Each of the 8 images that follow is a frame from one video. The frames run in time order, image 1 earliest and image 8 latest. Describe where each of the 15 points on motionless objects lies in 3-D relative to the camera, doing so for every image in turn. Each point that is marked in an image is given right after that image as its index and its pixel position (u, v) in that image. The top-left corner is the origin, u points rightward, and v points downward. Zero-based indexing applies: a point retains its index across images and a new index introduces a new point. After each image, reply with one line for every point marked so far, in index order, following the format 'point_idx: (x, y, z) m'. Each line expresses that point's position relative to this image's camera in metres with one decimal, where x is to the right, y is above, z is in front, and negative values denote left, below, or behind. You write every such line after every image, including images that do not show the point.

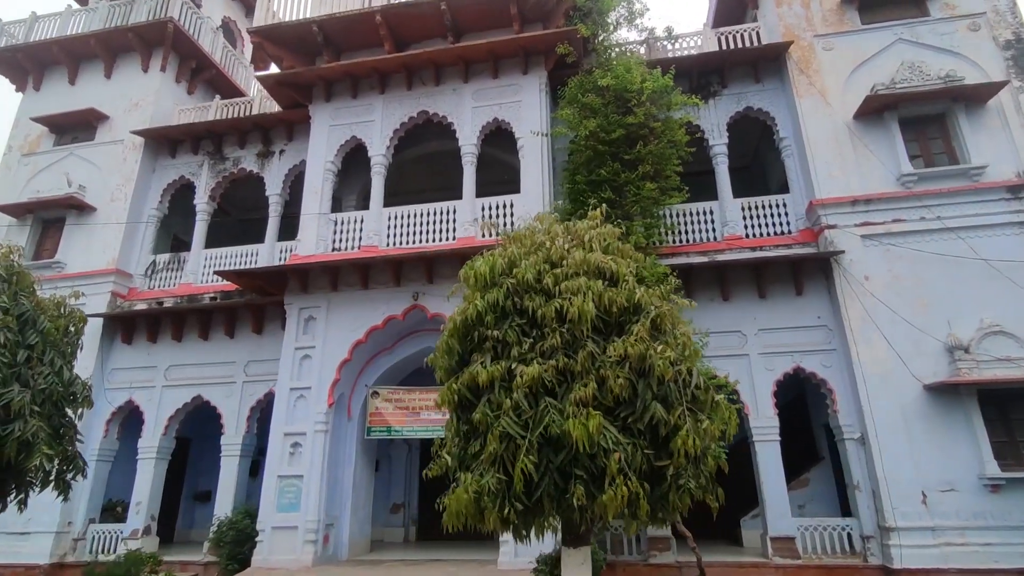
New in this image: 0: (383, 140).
0: (-2.2, +2.5, +10.4) m
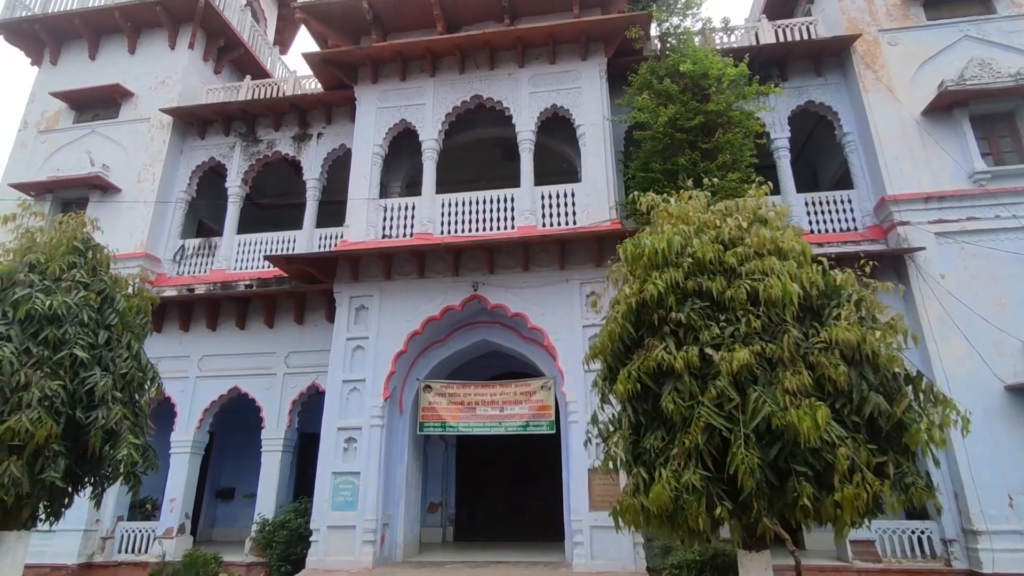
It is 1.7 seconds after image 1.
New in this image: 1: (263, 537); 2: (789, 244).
0: (-1.2, +2.7, +10.0) m
1: (-3.5, -3.4, +8.3) m
2: (+1.8, +0.3, +4.0) m
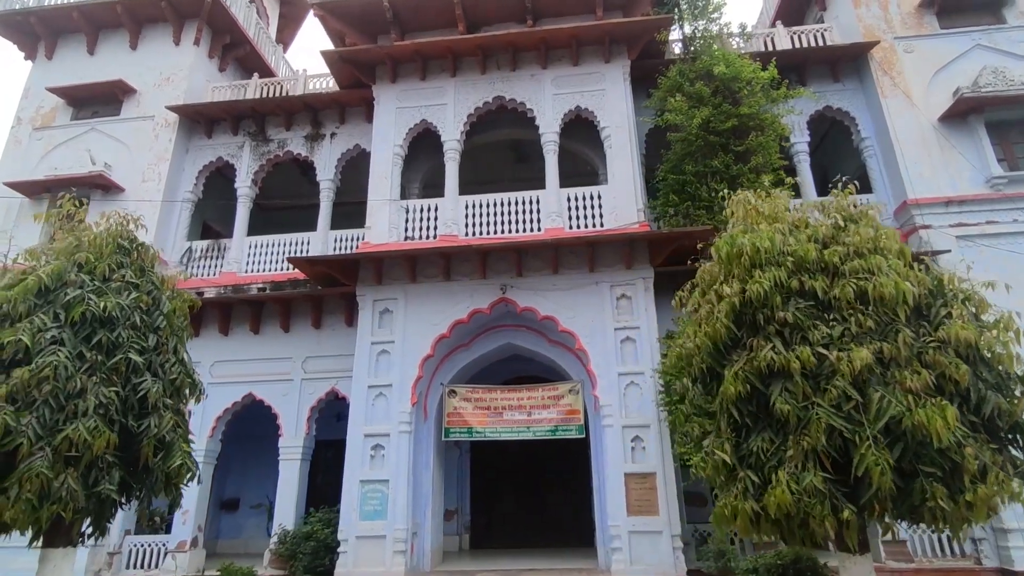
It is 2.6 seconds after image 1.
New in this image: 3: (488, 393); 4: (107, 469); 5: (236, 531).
0: (-0.9, +2.6, +9.8) m
1: (-3.0, -3.4, +8.0) m
2: (+2.4, +0.3, +3.9) m
3: (-0.4, -1.5, +8.9) m
4: (-2.9, -1.3, +4.4) m
5: (-5.1, -4.5, +11.2) m
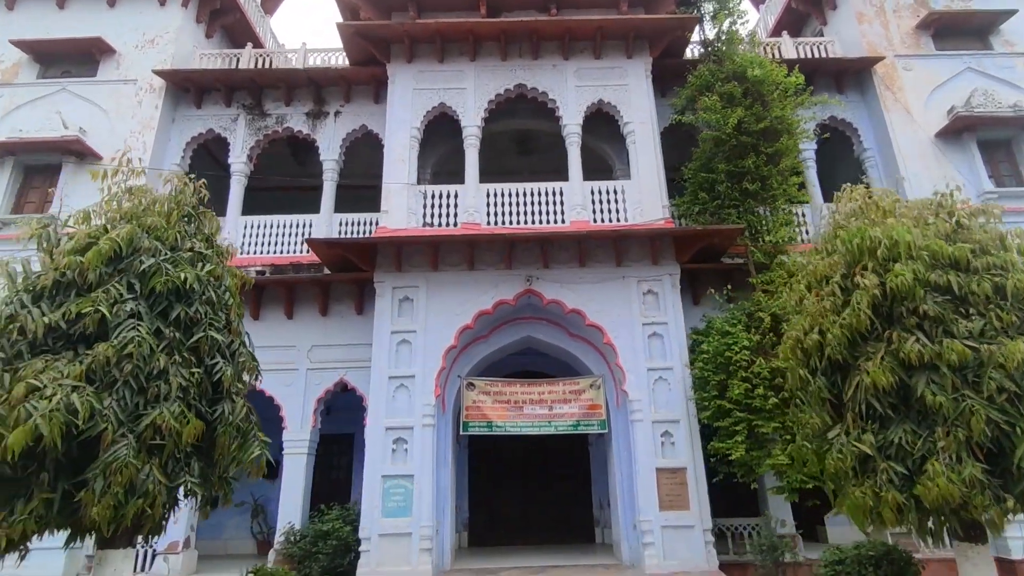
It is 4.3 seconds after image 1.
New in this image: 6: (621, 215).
0: (-0.5, +2.8, +9.6) m
1: (-2.7, -3.2, +7.5) m
2: (+3.3, +0.3, +4.1) m
3: (-0.1, -1.4, +8.7) m
4: (-2.1, -1.1, +3.9) m
5: (-5.1, -4.1, +10.4) m
6: (+1.6, +1.1, +9.0) m
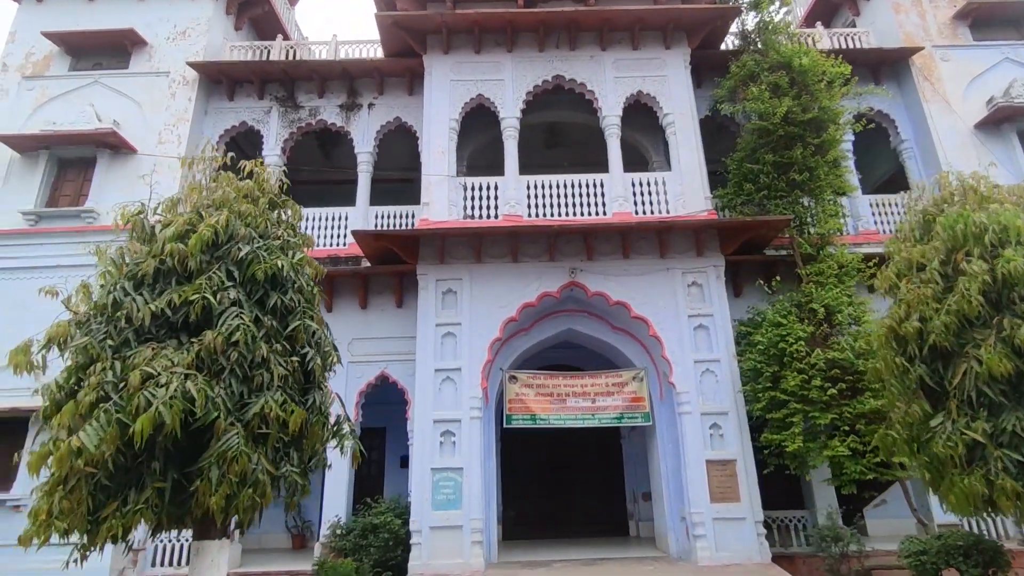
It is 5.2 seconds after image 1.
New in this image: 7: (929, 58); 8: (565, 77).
0: (+0.1, +2.9, +9.5) m
1: (-2.1, -3.1, +7.5) m
2: (+3.9, +0.4, +4.0) m
3: (+0.5, -1.3, +8.6) m
4: (-1.4, -1.0, +3.8) m
5: (-4.5, -4.0, +10.4) m
6: (+2.2, +1.2, +9.0) m
7: (+7.1, +3.9, +10.4) m
8: (+0.8, +3.3, +9.6) m
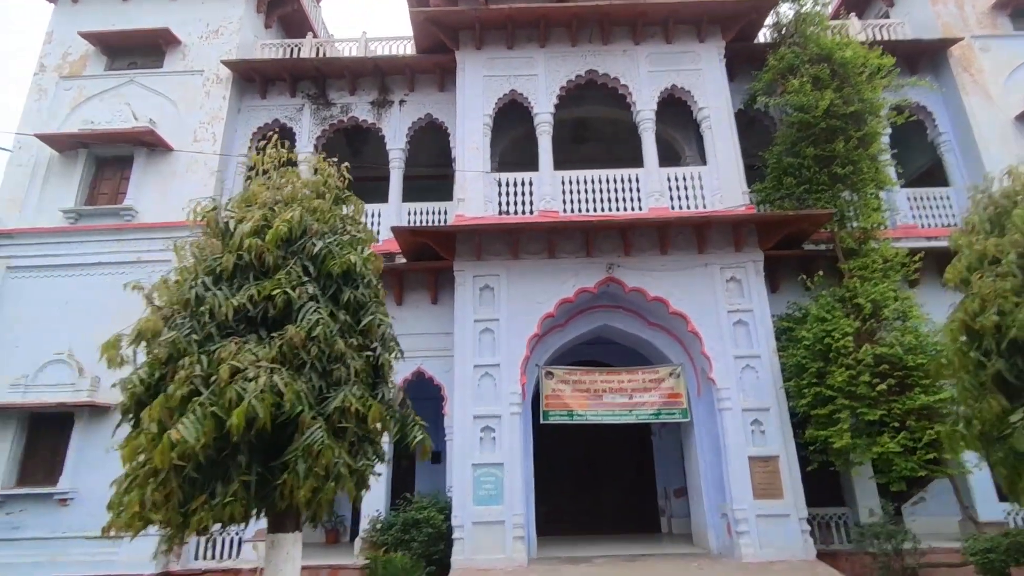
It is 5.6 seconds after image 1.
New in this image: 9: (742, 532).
0: (+0.6, +3.0, +9.5) m
1: (-1.6, -3.1, +7.5) m
2: (+4.4, +0.4, +3.9) m
3: (+1.1, -1.2, +8.6) m
4: (-1.0, -1.0, +3.9) m
5: (-3.9, -4.0, +10.5) m
6: (+2.7, +1.3, +8.9) m
7: (+7.6, +4.0, +10.2) m
8: (+1.4, +3.4, +9.6) m
9: (+2.8, -2.9, +7.3) m
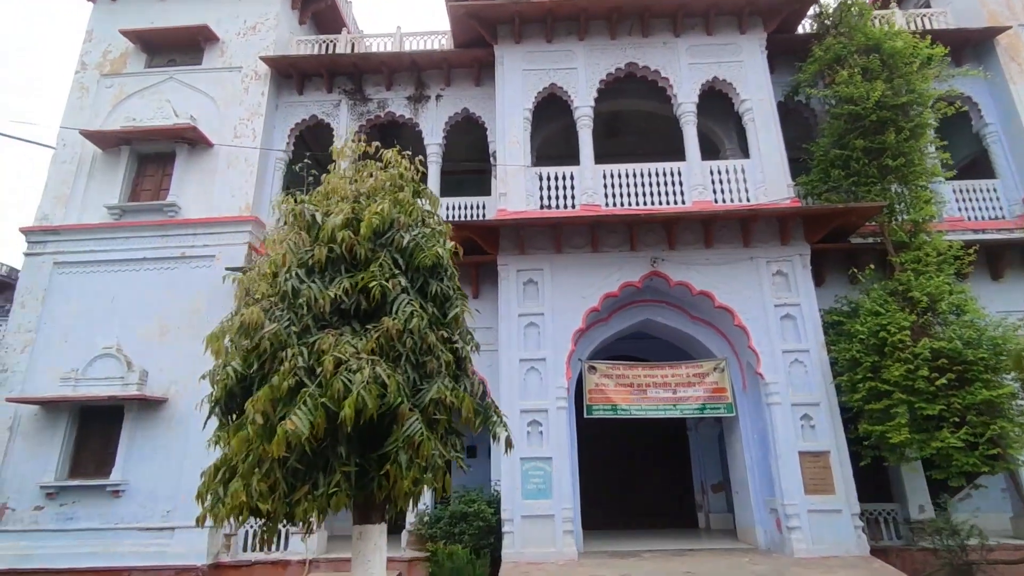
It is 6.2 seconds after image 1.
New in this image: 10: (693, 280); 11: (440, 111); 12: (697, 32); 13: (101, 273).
0: (+1.2, +3.0, +9.4) m
1: (-1.0, -3.0, +7.5) m
2: (+4.9, +0.5, +3.8) m
3: (+1.7, -1.1, +8.6) m
4: (-0.5, -0.9, +3.9) m
5: (-3.2, -3.9, +10.6) m
6: (+3.4, +1.4, +8.8) m
7: (+8.3, +4.1, +10.1) m
8: (+2.0, +3.5, +9.5) m
9: (+3.4, -2.9, +7.3) m
10: (+2.5, +0.1, +8.4) m
11: (-1.2, +3.0, +10.3) m
12: (+2.9, +4.1, +9.7) m
13: (-6.2, +0.2, +9.2) m
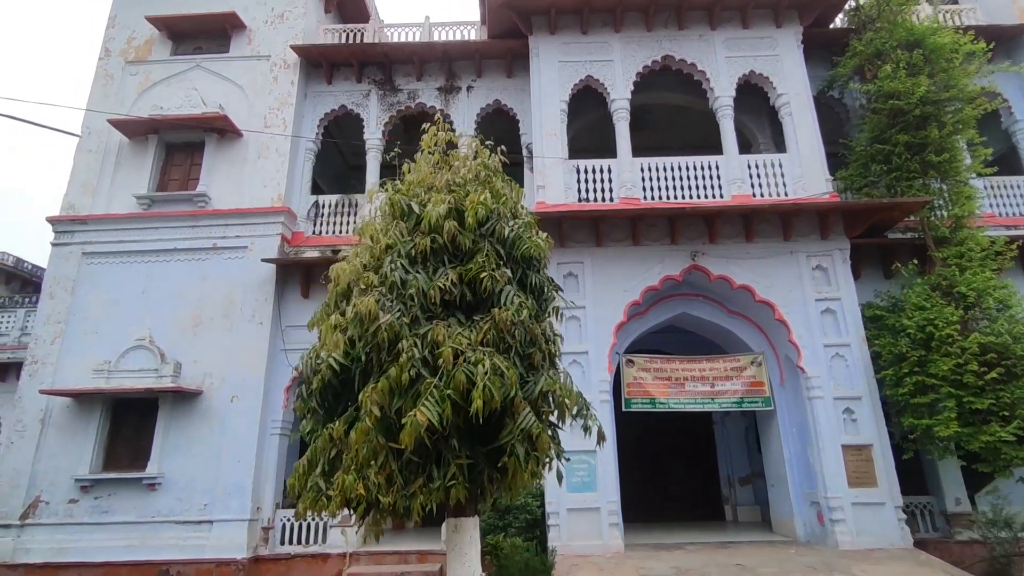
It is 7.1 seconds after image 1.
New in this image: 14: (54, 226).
0: (+1.8, +3.1, +9.4) m
1: (-0.4, -2.9, +7.5) m
2: (+5.5, +0.5, +3.8) m
3: (+2.2, -1.1, +8.6) m
4: (+0.1, -0.9, +3.8) m
5: (-2.7, -3.8, +10.5) m
6: (+3.9, +1.4, +8.8) m
7: (+8.8, +4.2, +10.1) m
8: (+2.5, +3.6, +9.5) m
9: (+3.9, -2.8, +7.3) m
10: (+3.0, +0.2, +8.4) m
11: (-0.7, +3.1, +10.3) m
12: (+3.5, +4.2, +9.7) m
13: (-5.7, +0.4, +9.1) m
14: (-7.0, +0.9, +9.3) m
